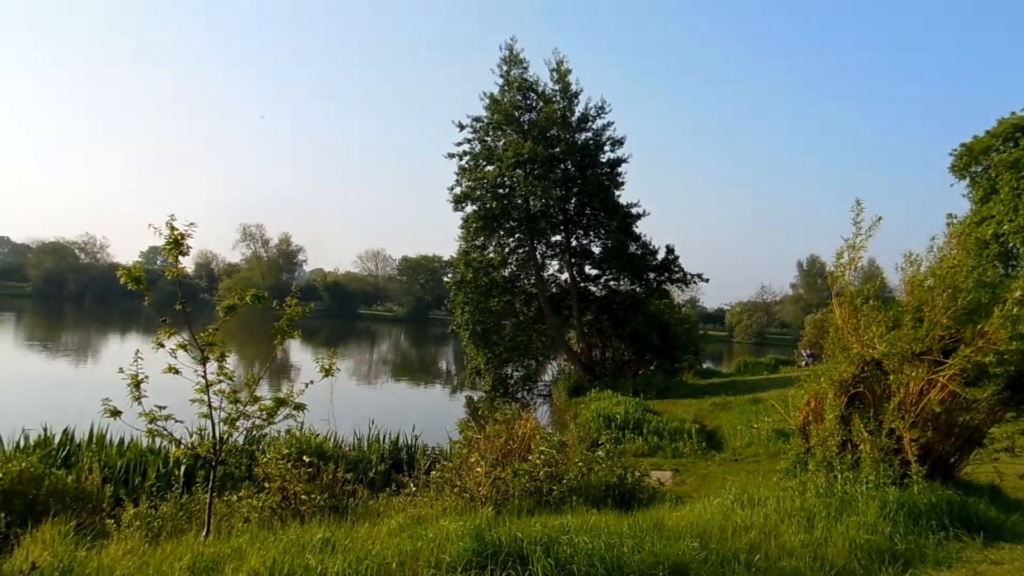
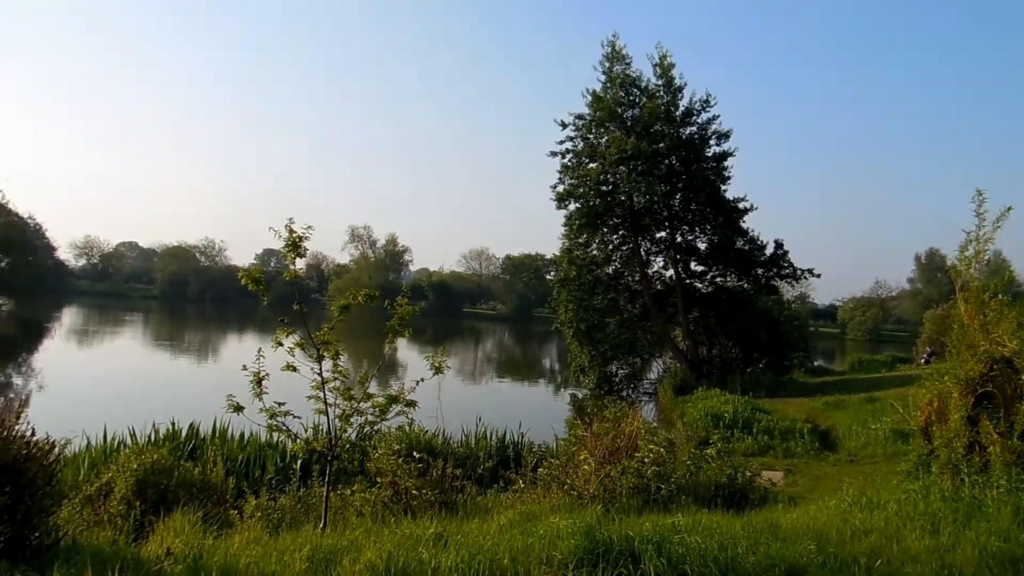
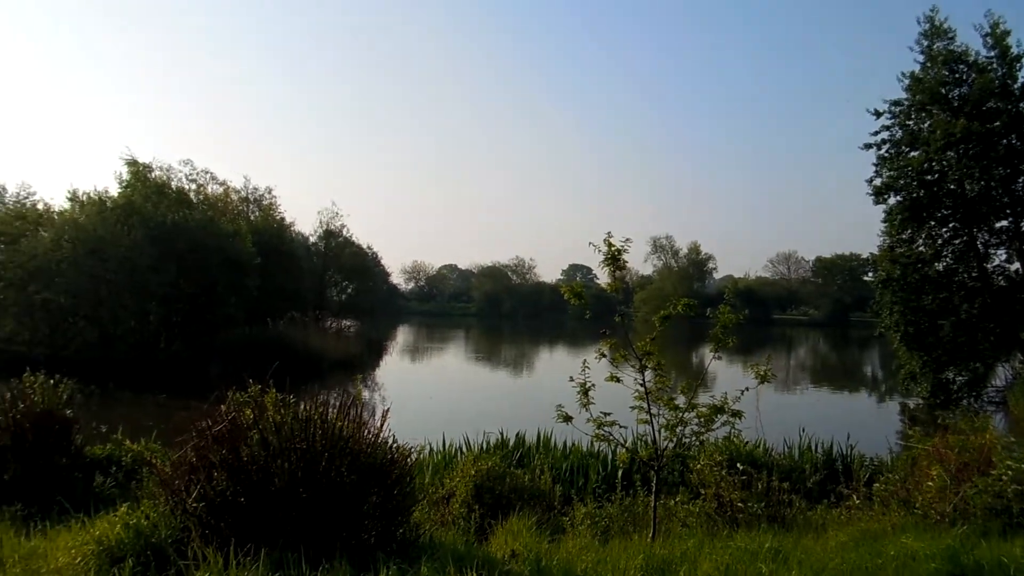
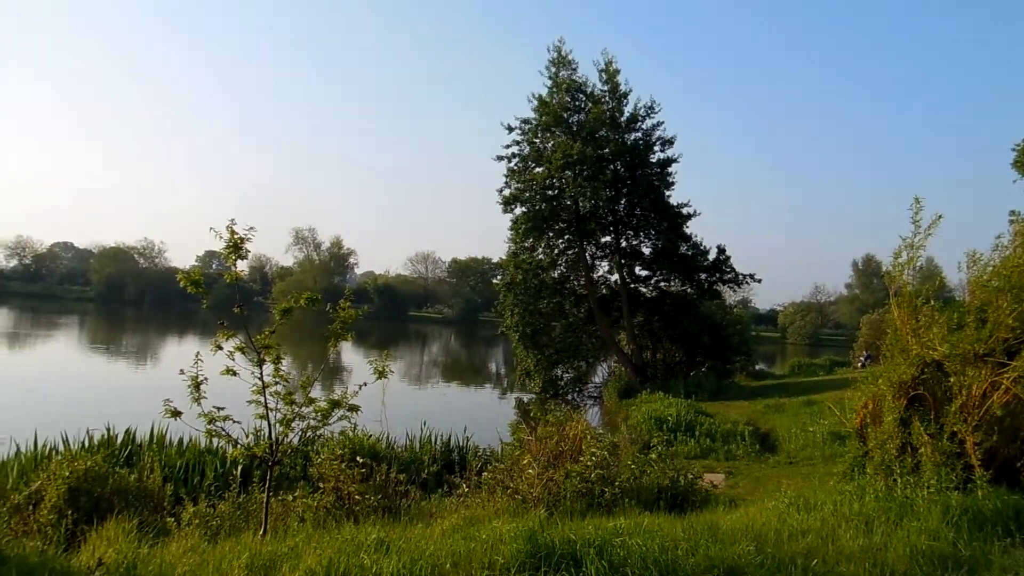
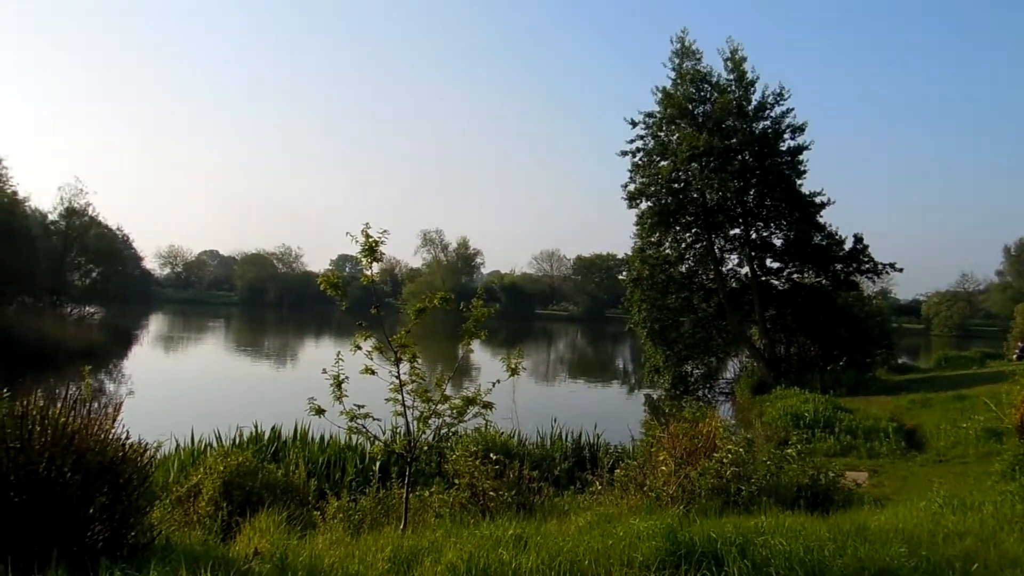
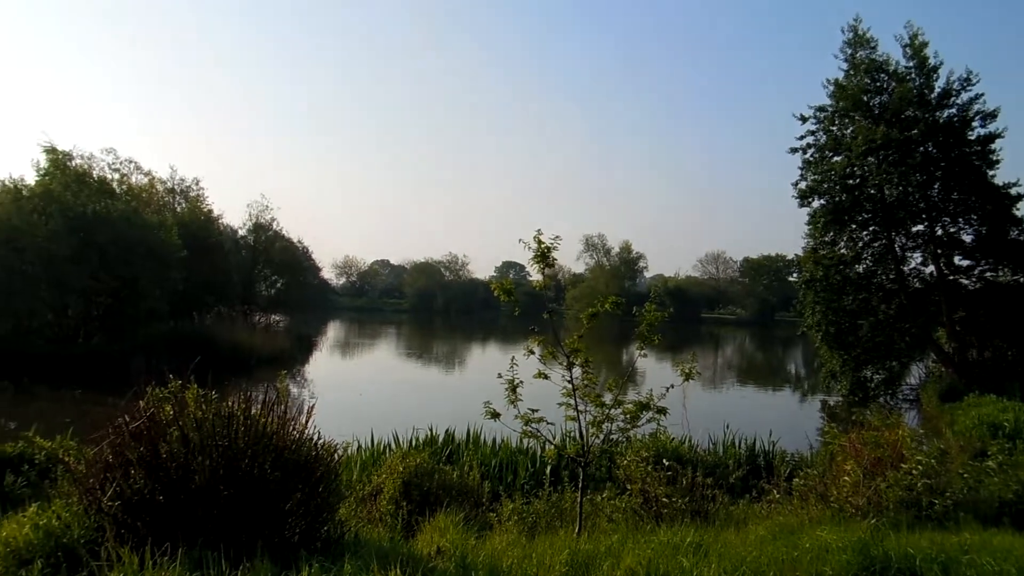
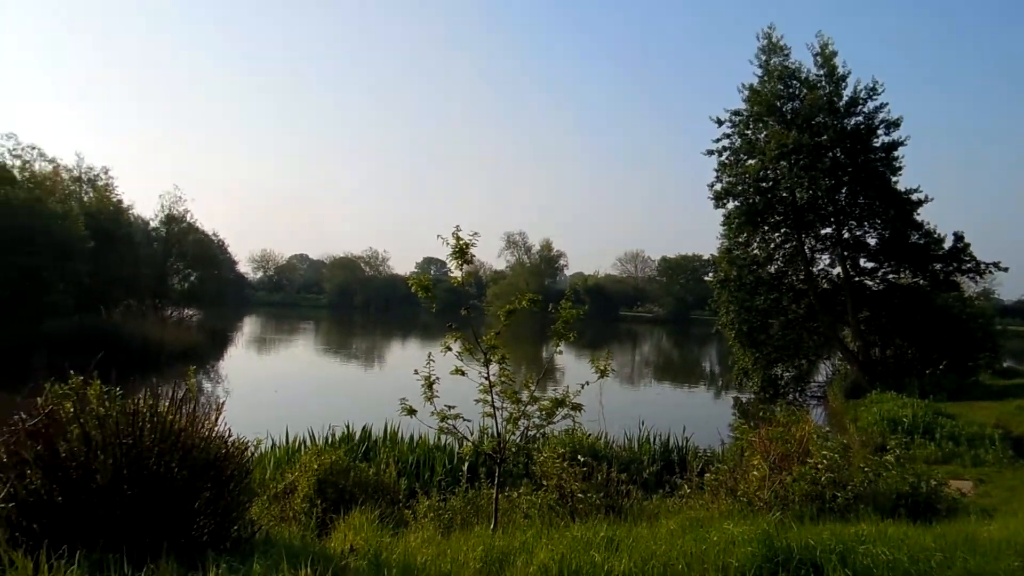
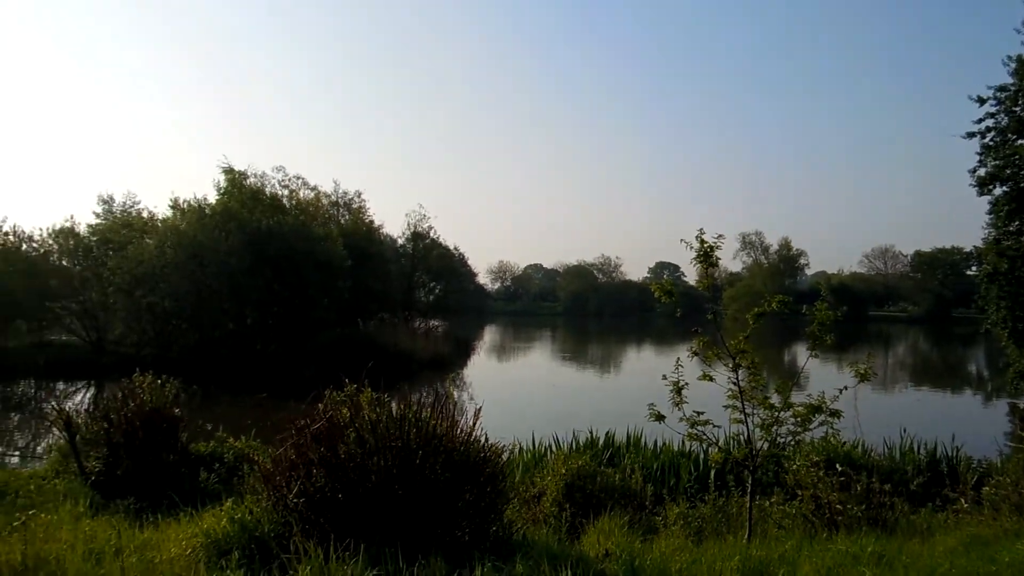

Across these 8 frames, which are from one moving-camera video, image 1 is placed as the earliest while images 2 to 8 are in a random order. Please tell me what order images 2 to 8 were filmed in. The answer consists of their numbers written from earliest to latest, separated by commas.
4, 2, 5, 7, 6, 3, 8
